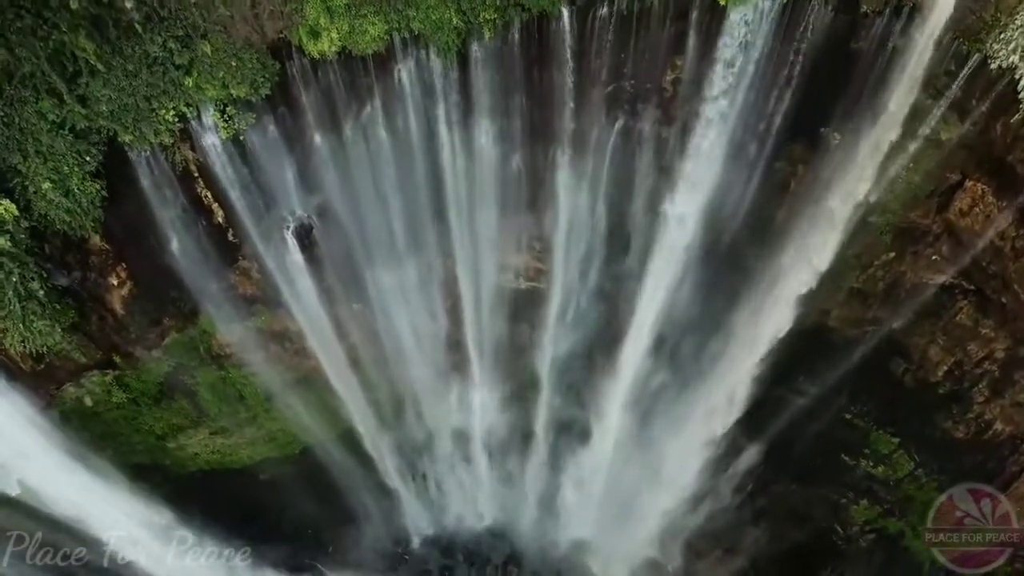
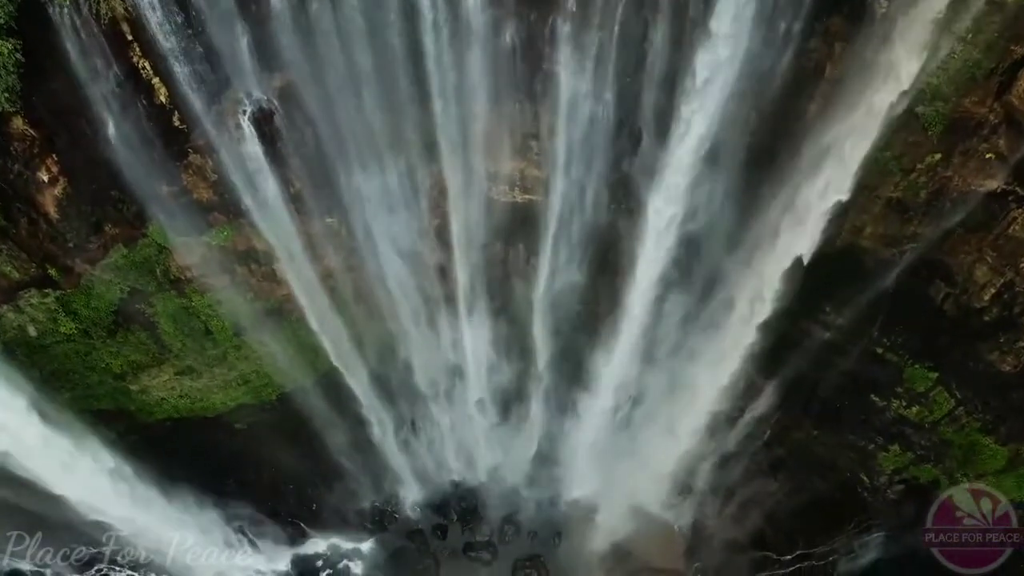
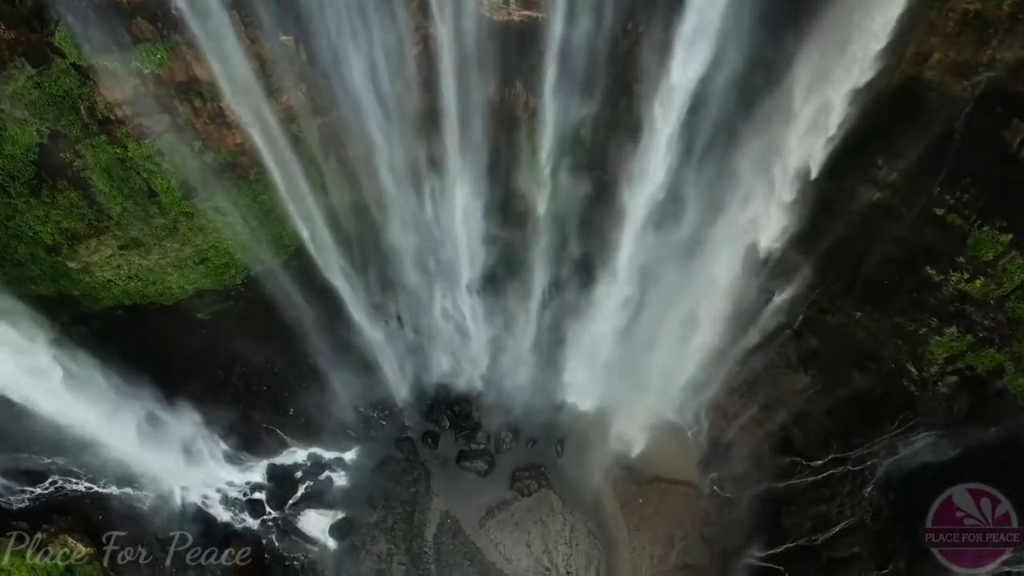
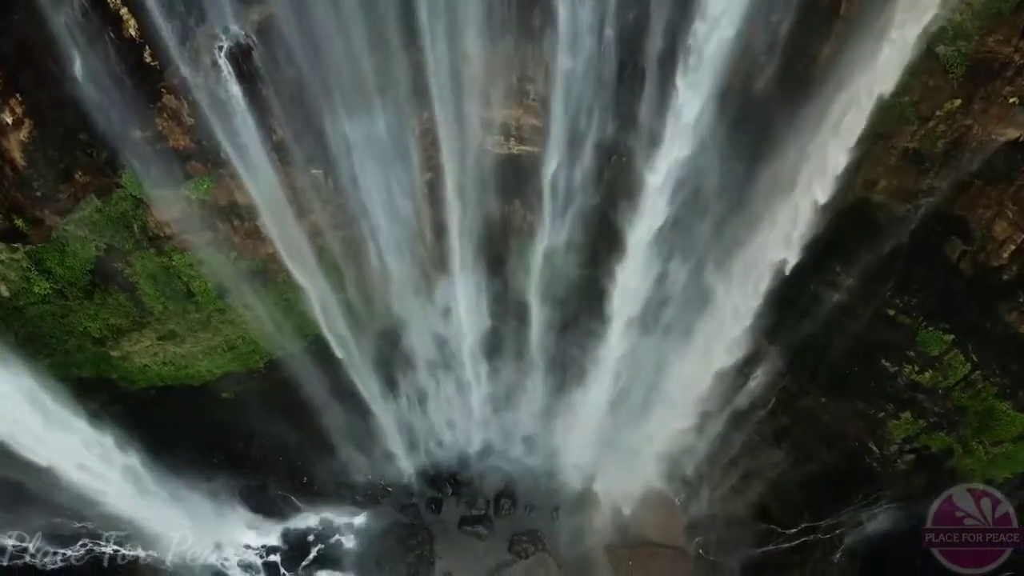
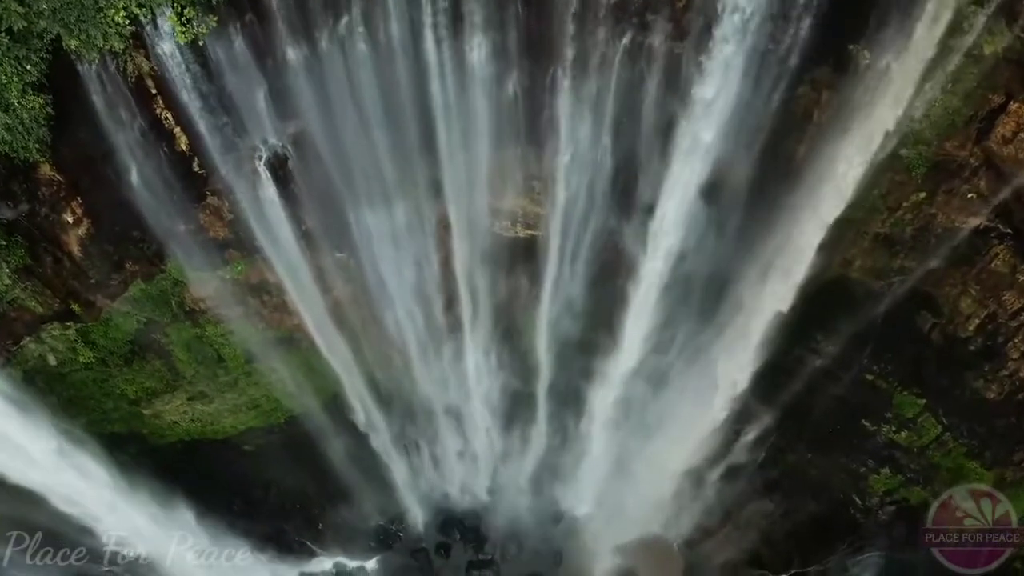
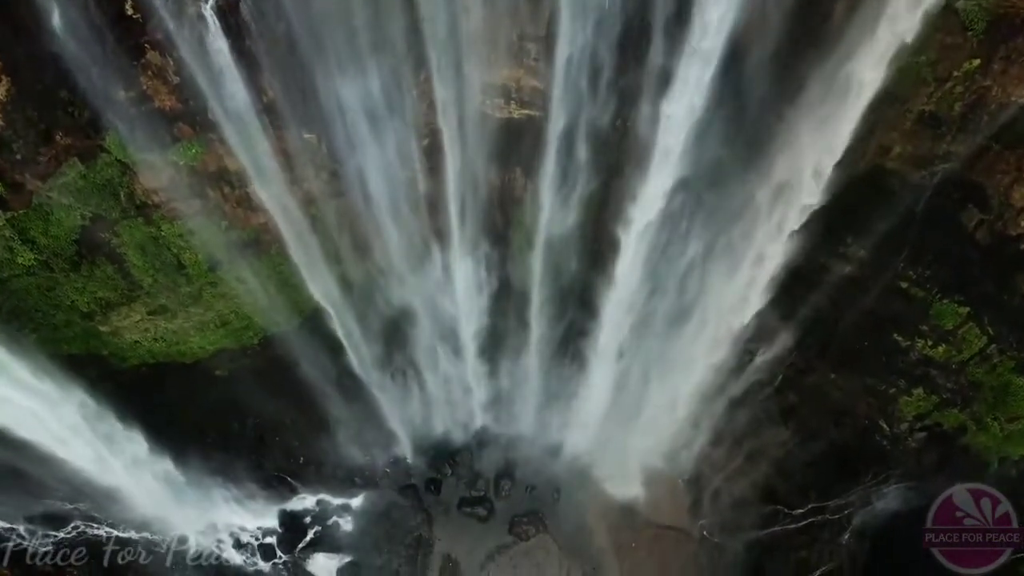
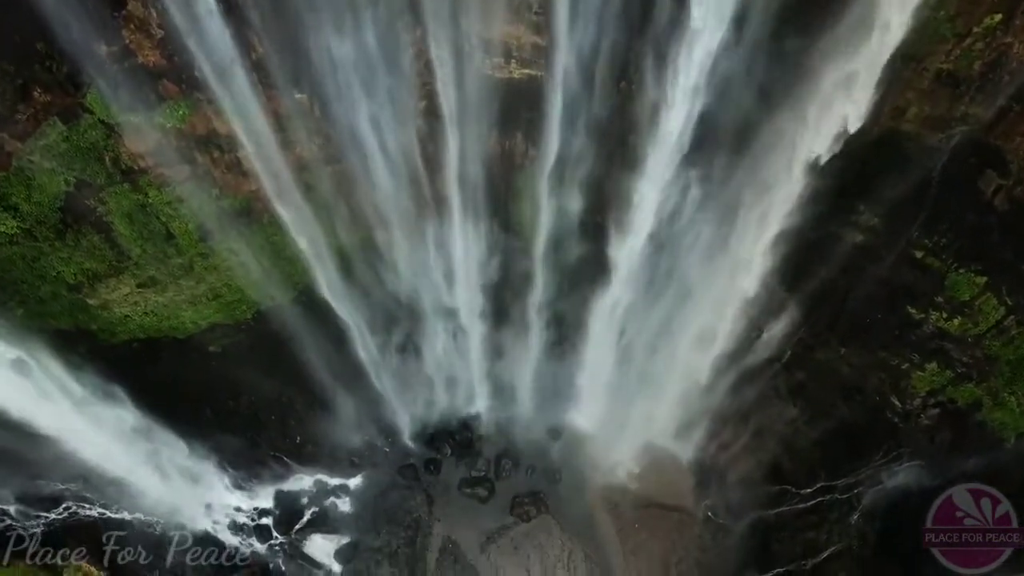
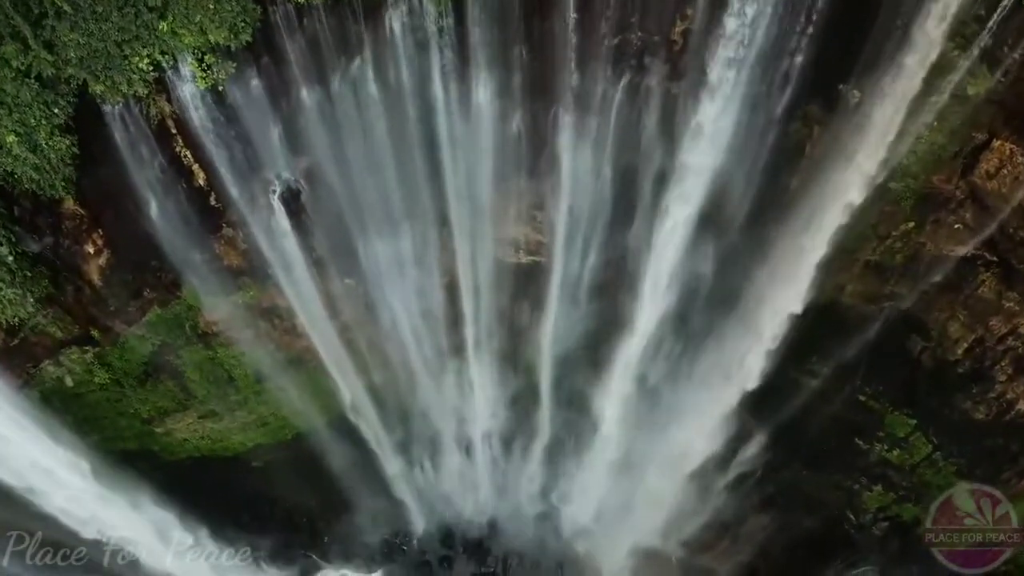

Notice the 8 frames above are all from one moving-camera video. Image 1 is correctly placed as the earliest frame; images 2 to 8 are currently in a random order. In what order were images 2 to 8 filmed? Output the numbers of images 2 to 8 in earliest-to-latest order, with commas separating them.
8, 5, 2, 4, 6, 7, 3
